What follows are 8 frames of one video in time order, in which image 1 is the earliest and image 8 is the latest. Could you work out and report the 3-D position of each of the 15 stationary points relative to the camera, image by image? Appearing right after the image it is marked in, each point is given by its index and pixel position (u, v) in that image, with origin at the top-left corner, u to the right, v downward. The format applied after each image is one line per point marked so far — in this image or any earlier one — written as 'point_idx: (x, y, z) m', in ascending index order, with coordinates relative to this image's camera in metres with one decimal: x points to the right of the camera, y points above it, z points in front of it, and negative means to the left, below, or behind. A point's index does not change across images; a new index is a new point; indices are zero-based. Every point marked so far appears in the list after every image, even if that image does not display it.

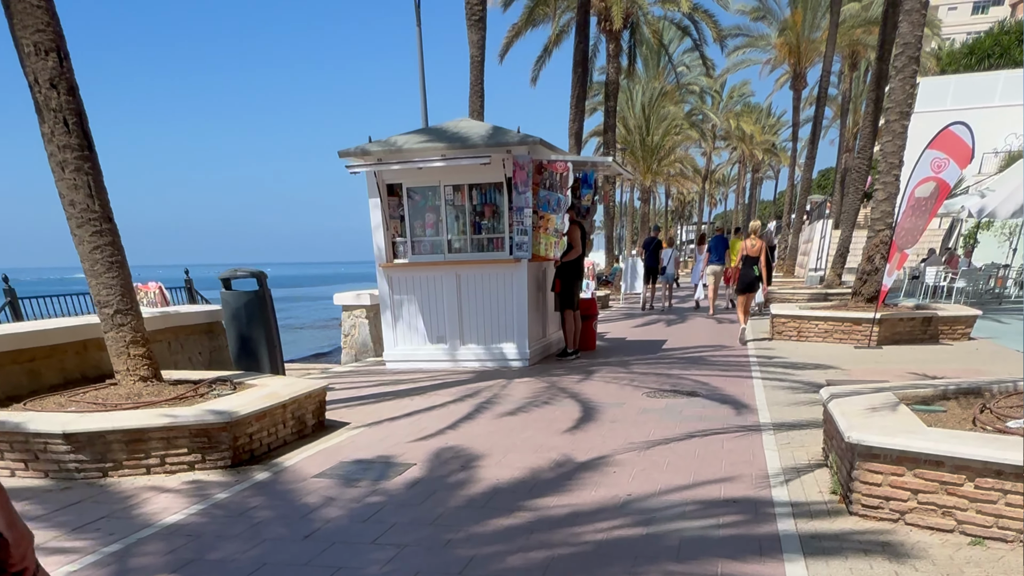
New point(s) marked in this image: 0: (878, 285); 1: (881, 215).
0: (+4.2, 0.0, +10.2) m
1: (+4.3, +0.8, +10.3) m
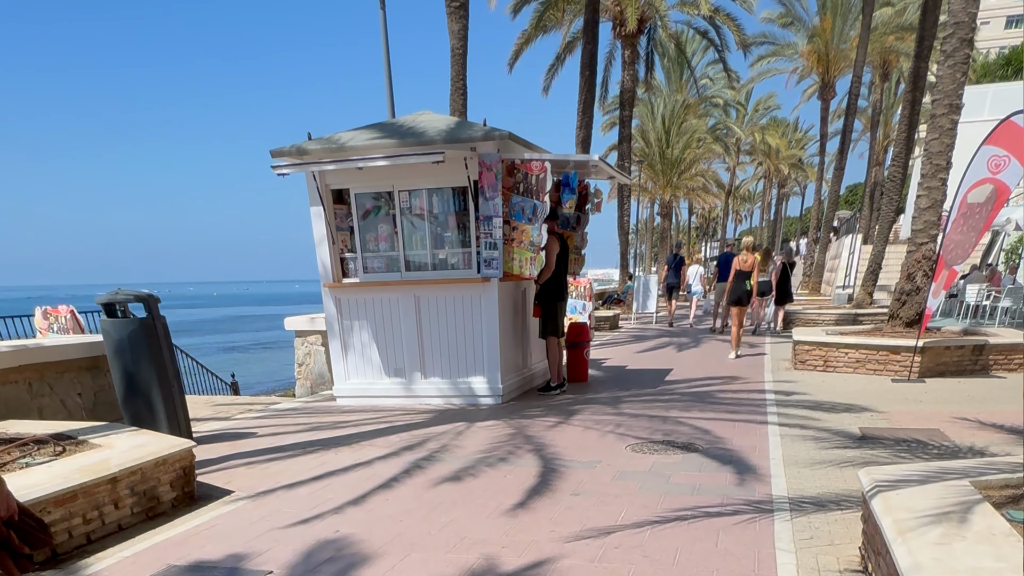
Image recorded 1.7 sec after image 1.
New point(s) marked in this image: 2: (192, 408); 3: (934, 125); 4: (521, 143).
0: (+4.0, -0.2, +8.7) m
1: (+4.1, +0.6, +8.8) m
2: (-3.1, -1.2, +8.6) m
3: (+4.1, +1.6, +8.7) m
4: (0.0, +1.1, +6.7) m
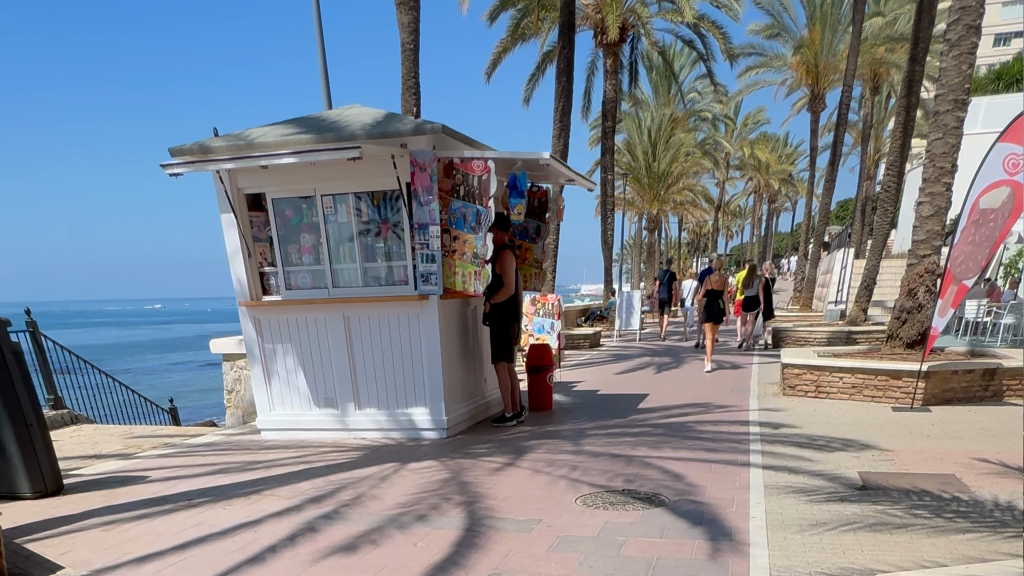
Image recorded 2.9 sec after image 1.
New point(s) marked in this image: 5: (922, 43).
0: (+3.6, -0.3, +7.8) m
1: (+3.7, +0.5, +7.9) m
2: (-3.5, -1.3, +7.6) m
3: (+3.7, +1.4, +7.8) m
4: (-0.3, +1.0, +5.8) m
5: (+6.1, +3.6, +13.3) m
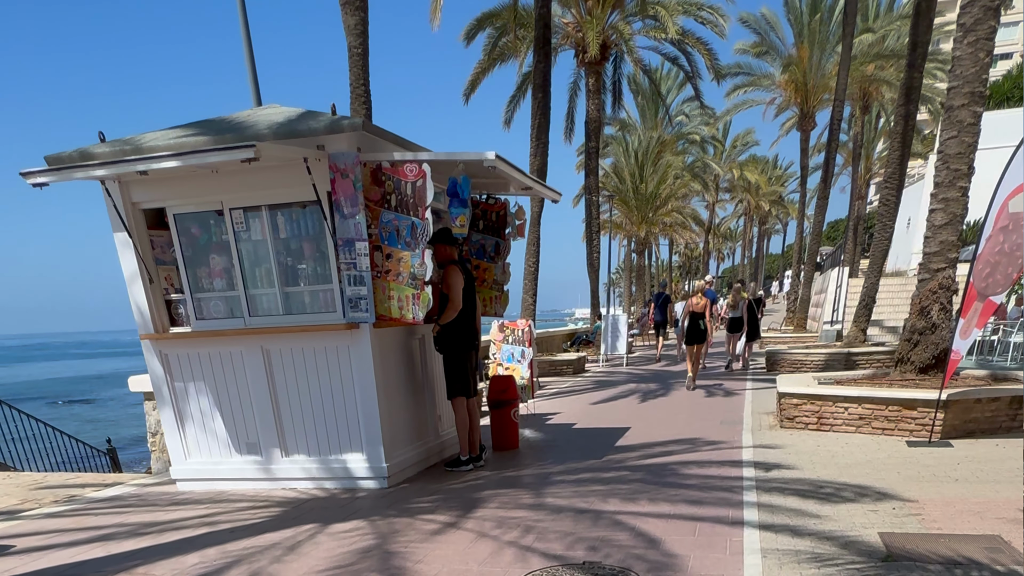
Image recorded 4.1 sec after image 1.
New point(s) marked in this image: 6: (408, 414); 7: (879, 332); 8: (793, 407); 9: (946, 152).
0: (+3.3, -0.4, +6.9) m
1: (+3.4, +0.3, +7.1) m
2: (-3.8, -1.5, +6.6) m
3: (+3.4, +1.3, +7.0) m
4: (-0.7, +0.8, +4.9) m
5: (+5.7, +3.4, +12.5) m
6: (-0.7, -0.8, +5.8) m
7: (+7.6, -0.9, +18.4) m
8: (+2.2, -0.9, +7.0) m
9: (+3.4, +1.1, +7.0) m
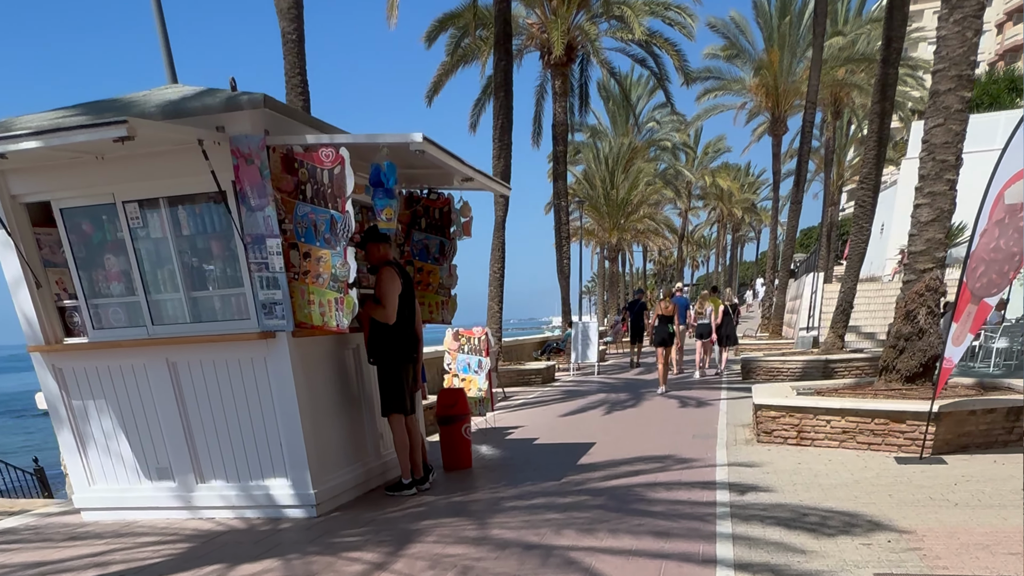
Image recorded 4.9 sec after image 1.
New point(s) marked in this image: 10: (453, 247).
0: (+2.9, -0.5, +6.4) m
1: (+3.0, +0.3, +6.5) m
2: (-4.1, -1.6, +5.9) m
3: (+3.0, +1.3, +6.5) m
4: (-0.9, +0.8, +4.3) m
5: (+5.2, +3.3, +12.1) m
6: (-1.0, -0.8, +5.1) m
7: (+6.9, -1.0, +18.0) m
8: (+1.9, -1.0, +6.5) m
9: (+3.0, +1.1, +6.5) m
10: (-0.4, +0.3, +5.7) m
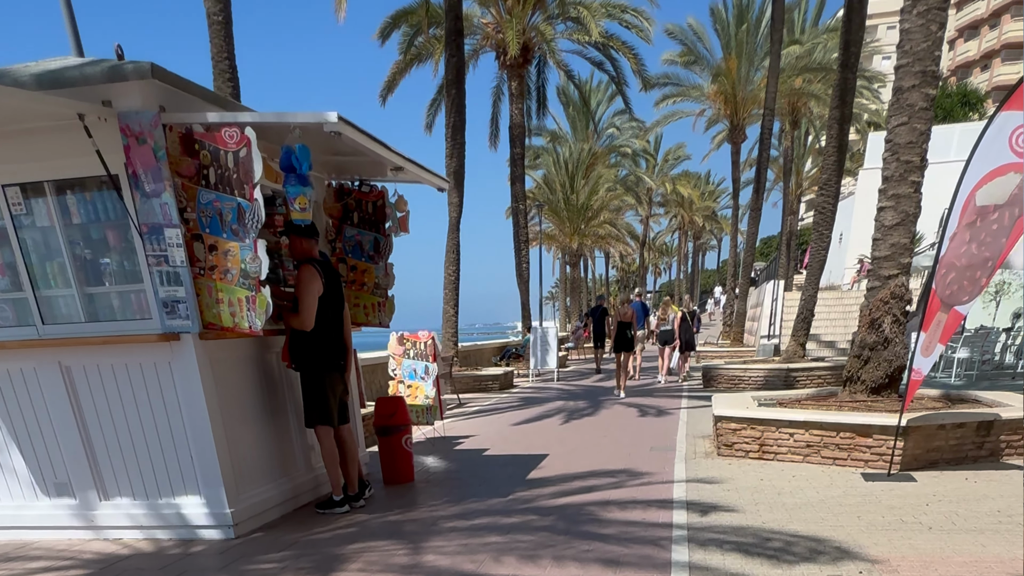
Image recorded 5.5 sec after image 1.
0: (+2.6, -0.5, +6.1) m
1: (+2.7, +0.3, +6.3) m
2: (-4.4, -1.5, +5.3) m
3: (+2.7, +1.3, +6.2) m
4: (-1.2, +0.9, +3.8) m
5: (+4.6, +3.2, +11.9) m
6: (-1.3, -0.8, +4.7) m
7: (+6.1, -1.2, +17.8) m
8: (+1.5, -1.0, +6.1) m
9: (+2.7, +1.0, +6.2) m
10: (-0.7, +0.3, +5.3) m
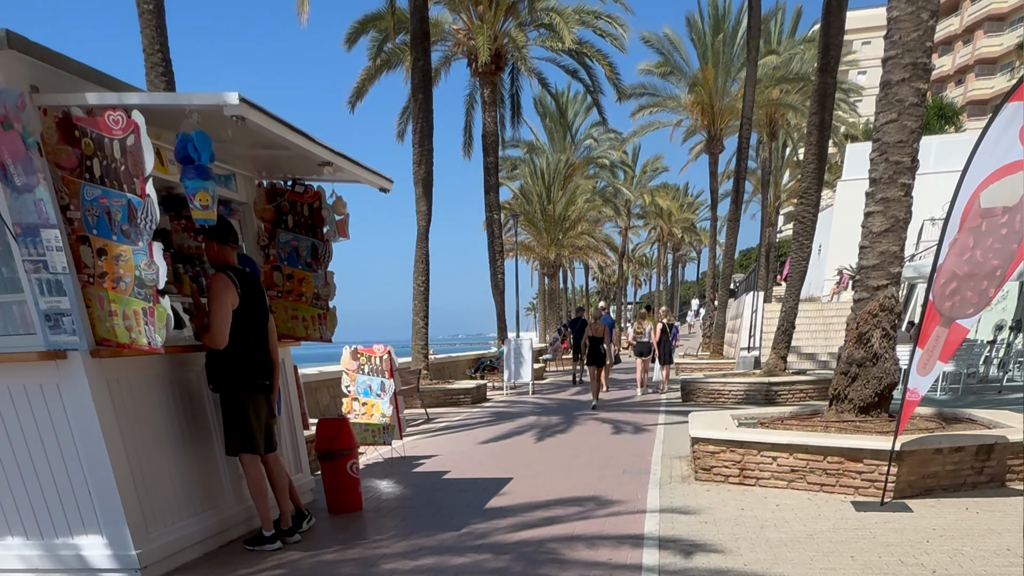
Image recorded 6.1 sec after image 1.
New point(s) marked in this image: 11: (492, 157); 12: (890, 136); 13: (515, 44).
0: (+2.3, -0.6, +5.6) m
1: (+2.4, +0.2, +5.8) m
2: (-4.7, -1.6, +4.7) m
3: (+2.4, +1.2, +5.7) m
4: (-1.4, +0.8, +3.3) m
5: (+4.3, +3.1, +11.5) m
6: (-1.5, -0.9, +4.1) m
7: (+5.6, -1.4, +17.4) m
8: (+1.2, -1.1, +5.6) m
9: (+2.4, +1.0, +5.8) m
10: (-0.9, +0.2, +4.8) m
11: (-0.3, +3.0, +19.8) m
12: (+2.4, +1.0, +5.7) m
13: (+0.2, +5.2, +18.6) m
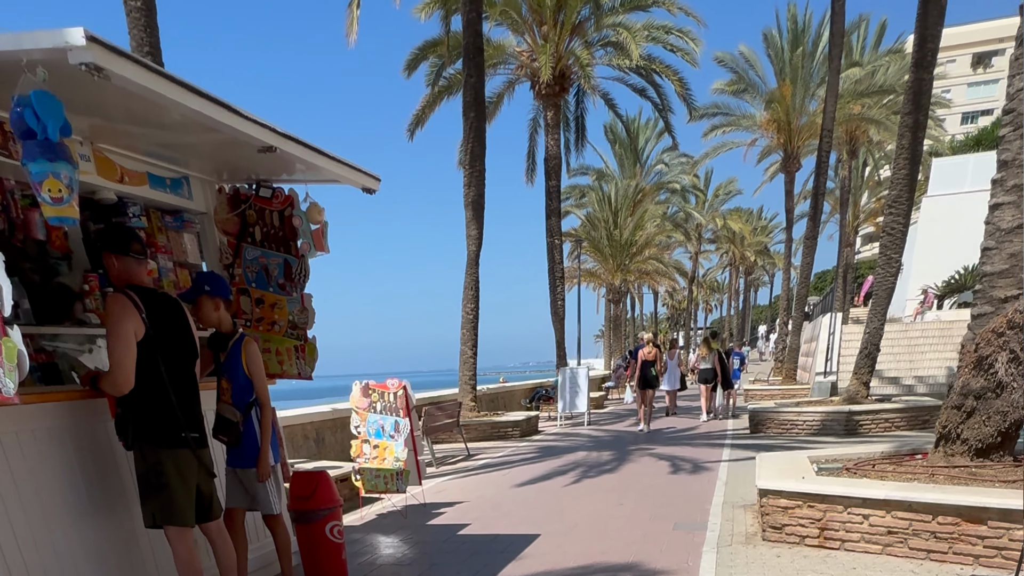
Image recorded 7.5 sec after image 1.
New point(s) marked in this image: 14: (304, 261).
0: (+2.4, -0.6, +4.5) m
1: (+2.5, +0.2, +4.7) m
2: (-4.6, -1.8, +4.0) m
3: (+2.5, +1.1, +4.6) m
4: (-1.5, +0.7, +2.5) m
5: (+4.7, +2.9, +10.3) m
6: (-1.5, -1.0, +3.3) m
7: (+6.6, -1.7, +16.0) m
8: (+1.4, -1.1, +4.5) m
9: (+2.5, +0.9, +4.6) m
10: (-0.9, +0.1, +3.9) m
11: (+0.8, +2.4, +18.9) m
12: (+2.5, +0.9, +4.6) m
13: (+1.2, +4.7, +17.8) m
14: (-0.9, +0.2, +3.9) m
